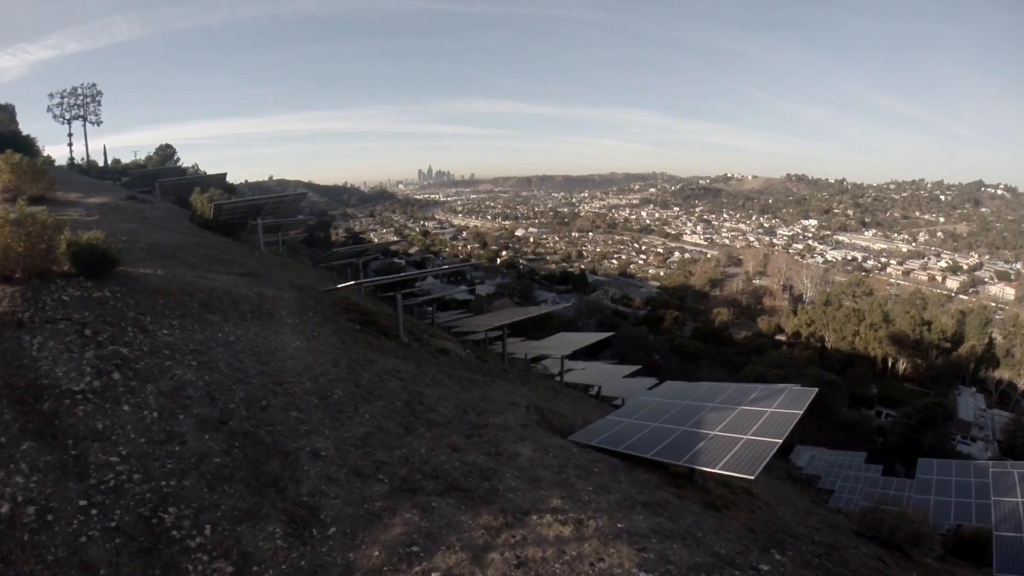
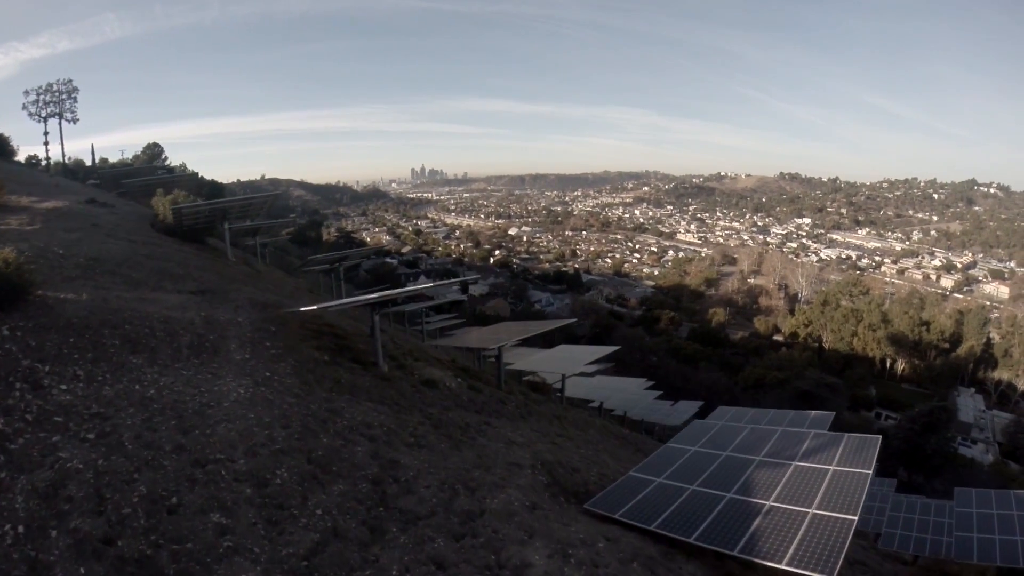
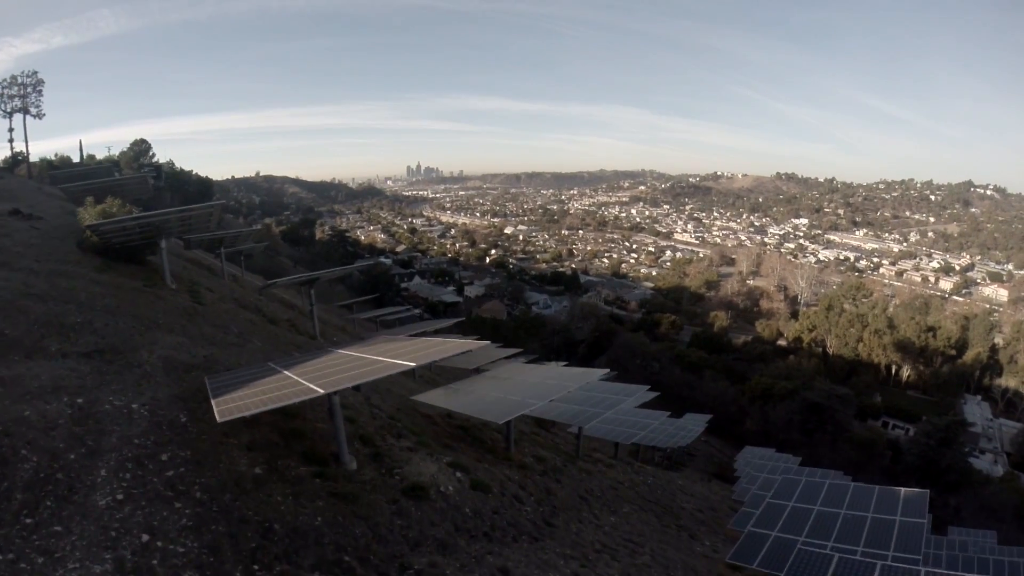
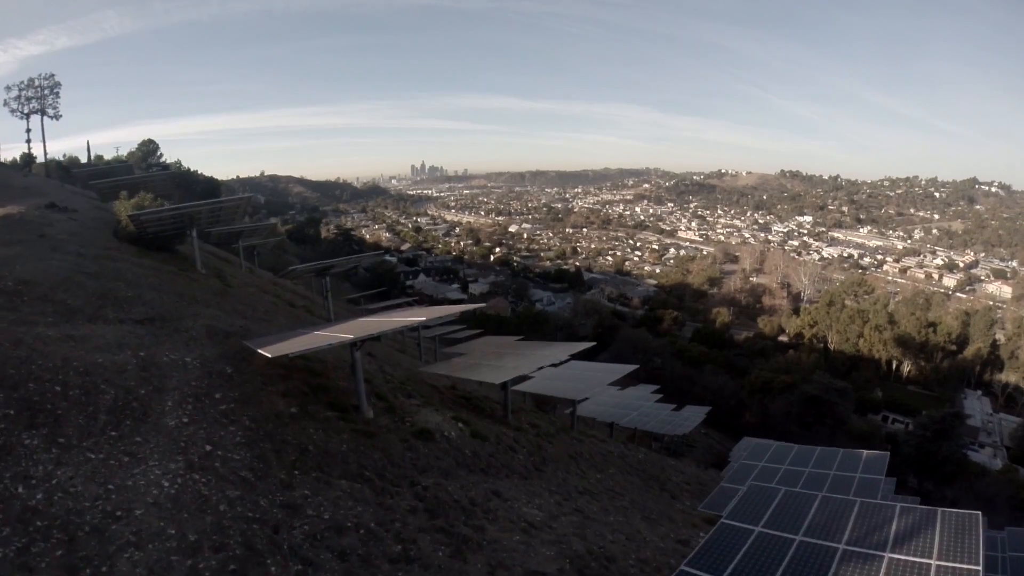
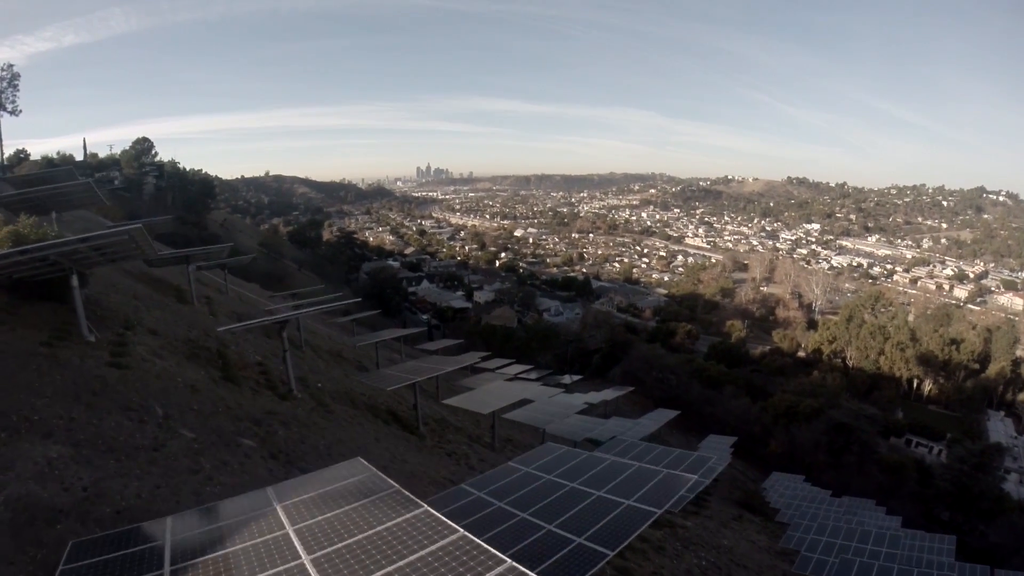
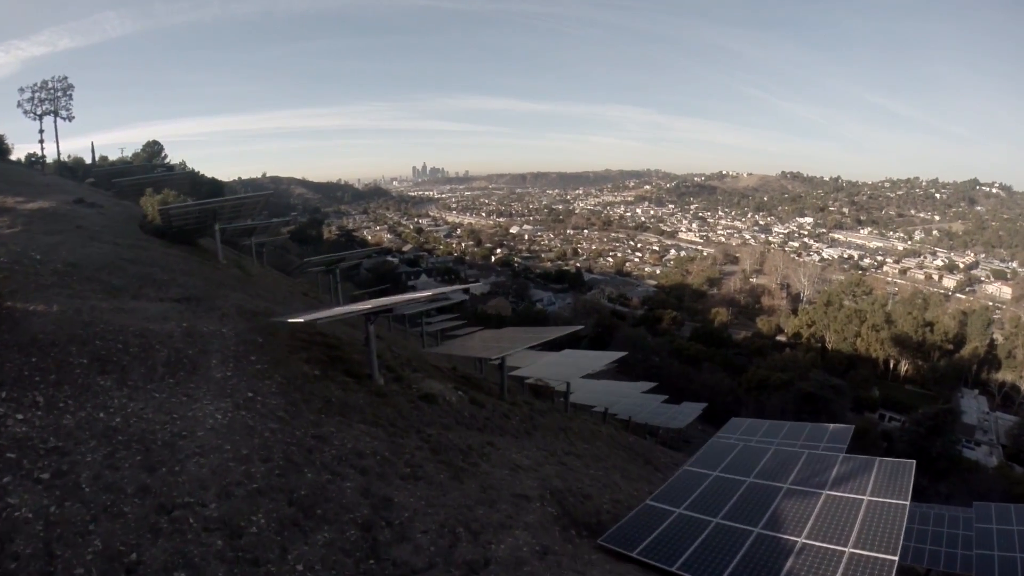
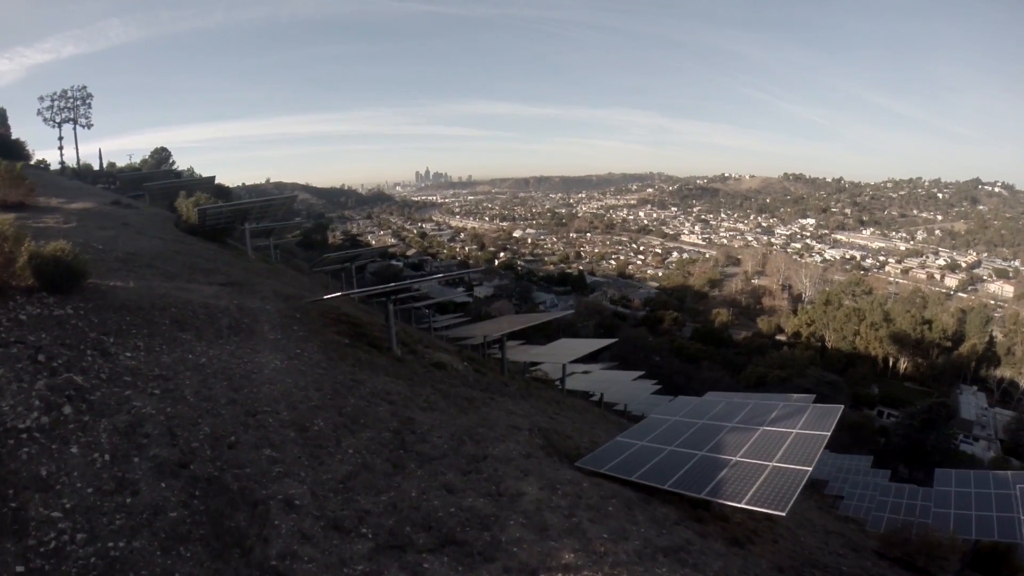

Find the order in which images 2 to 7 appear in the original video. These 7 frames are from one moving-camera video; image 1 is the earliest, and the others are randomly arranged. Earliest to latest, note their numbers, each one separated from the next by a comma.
7, 2, 6, 4, 3, 5
